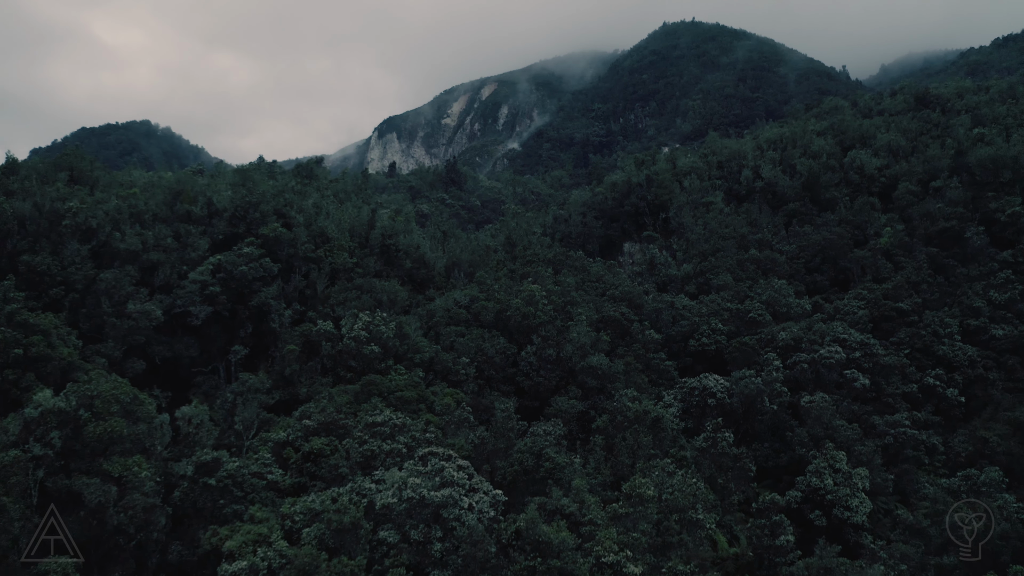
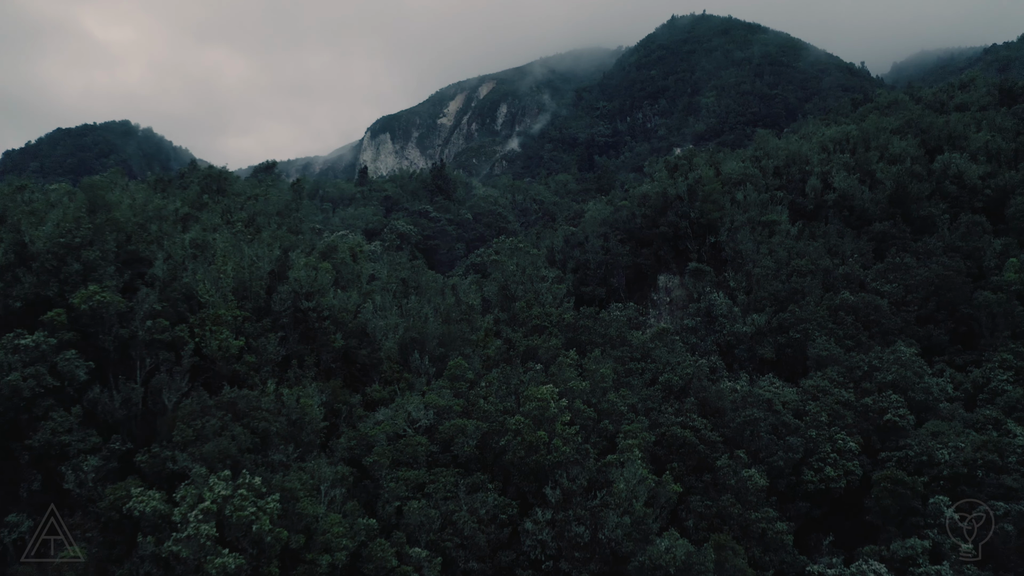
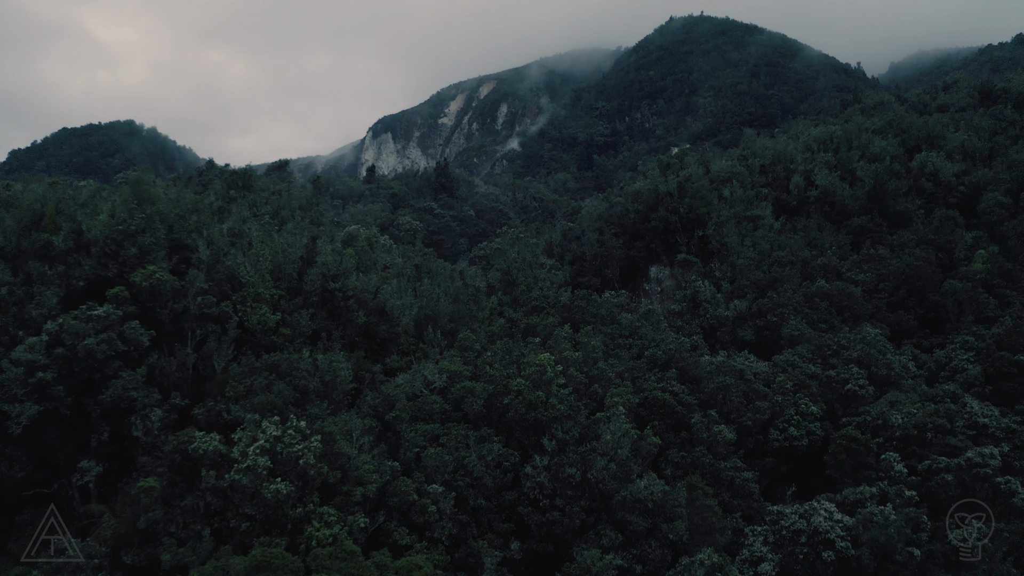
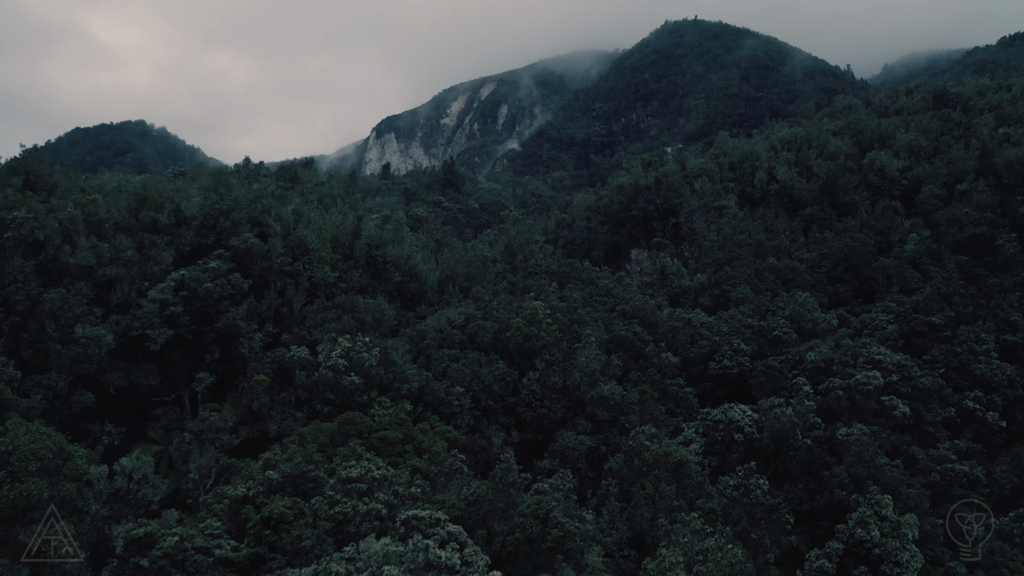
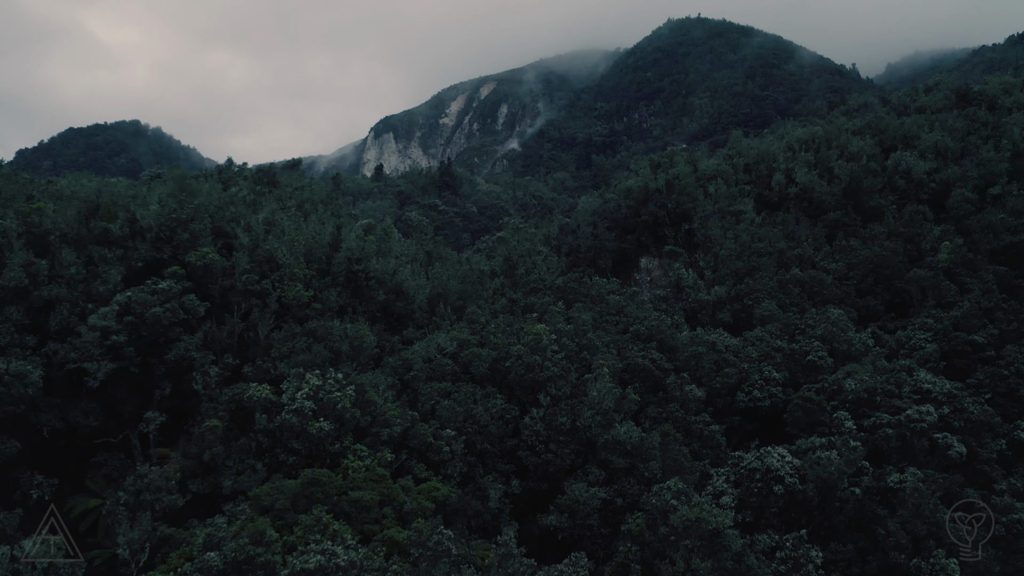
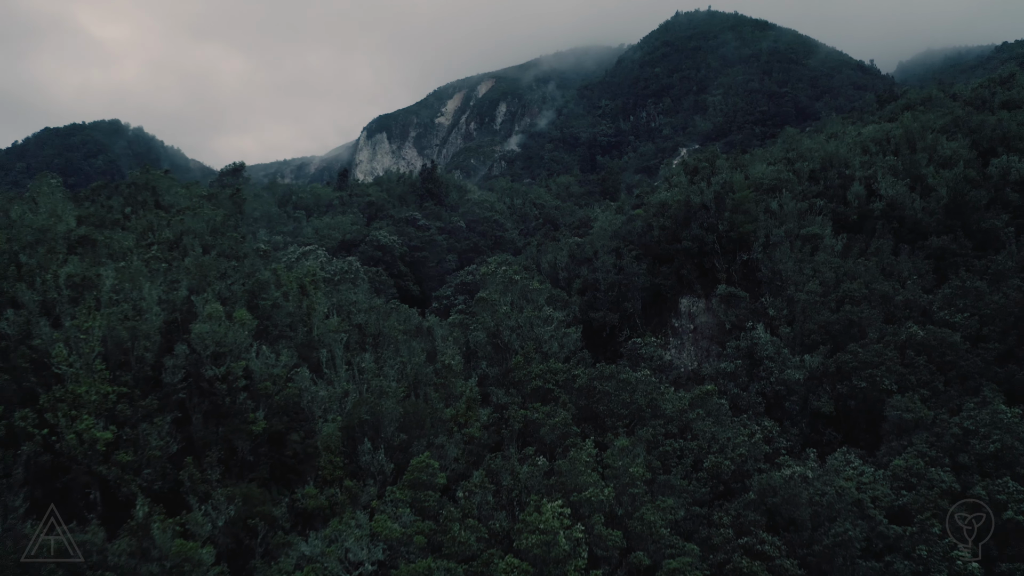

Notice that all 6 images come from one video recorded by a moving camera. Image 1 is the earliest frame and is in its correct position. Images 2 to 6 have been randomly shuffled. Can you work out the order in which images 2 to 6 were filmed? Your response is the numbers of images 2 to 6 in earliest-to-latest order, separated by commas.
4, 5, 3, 2, 6
